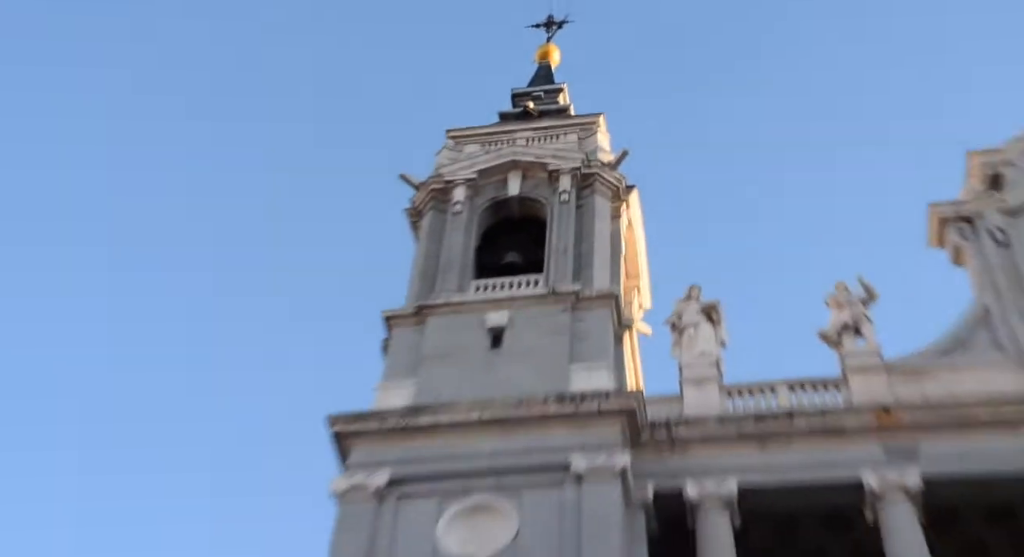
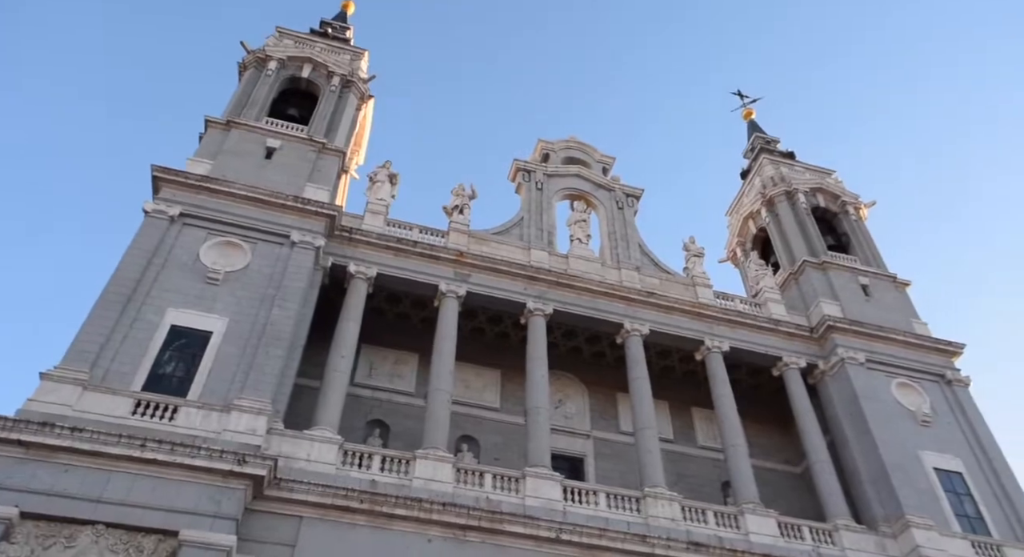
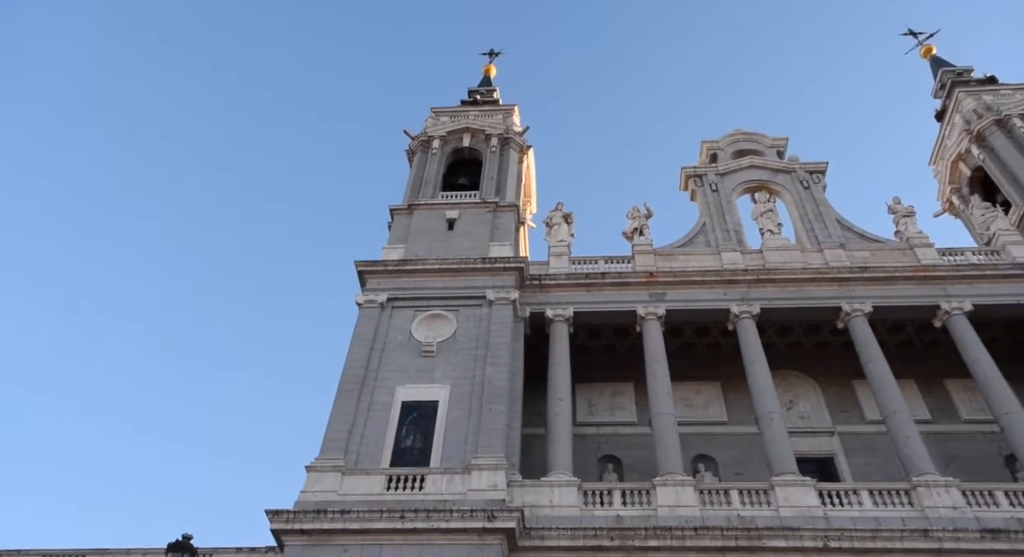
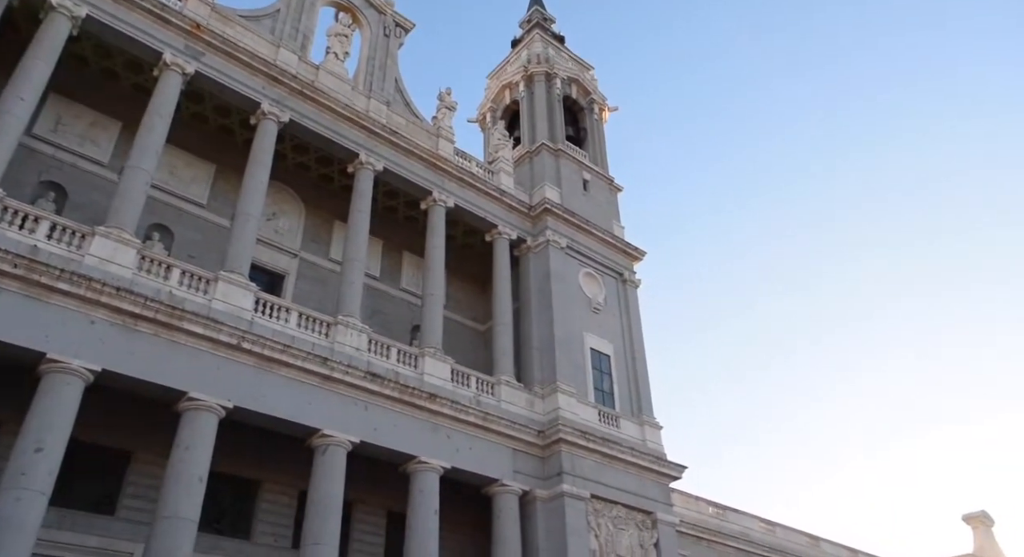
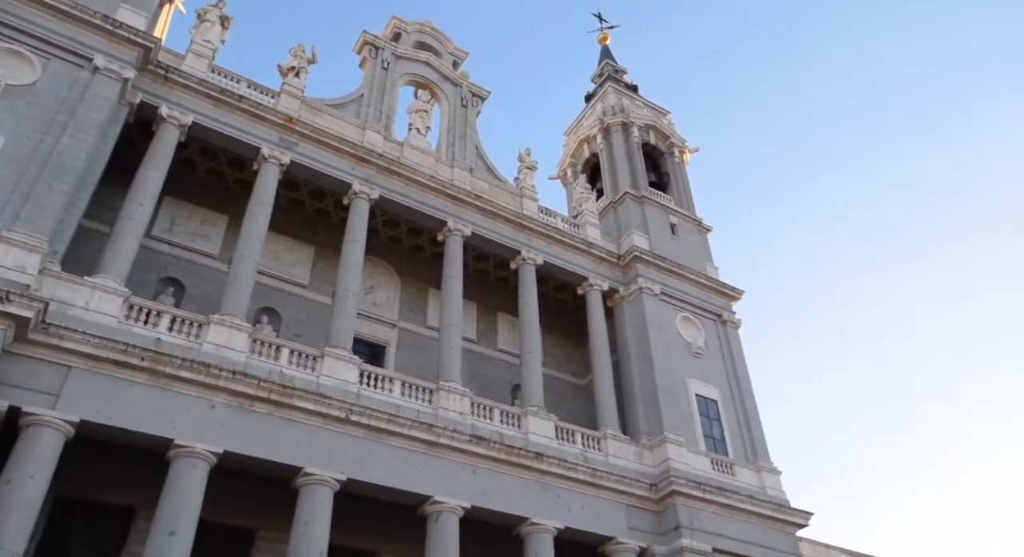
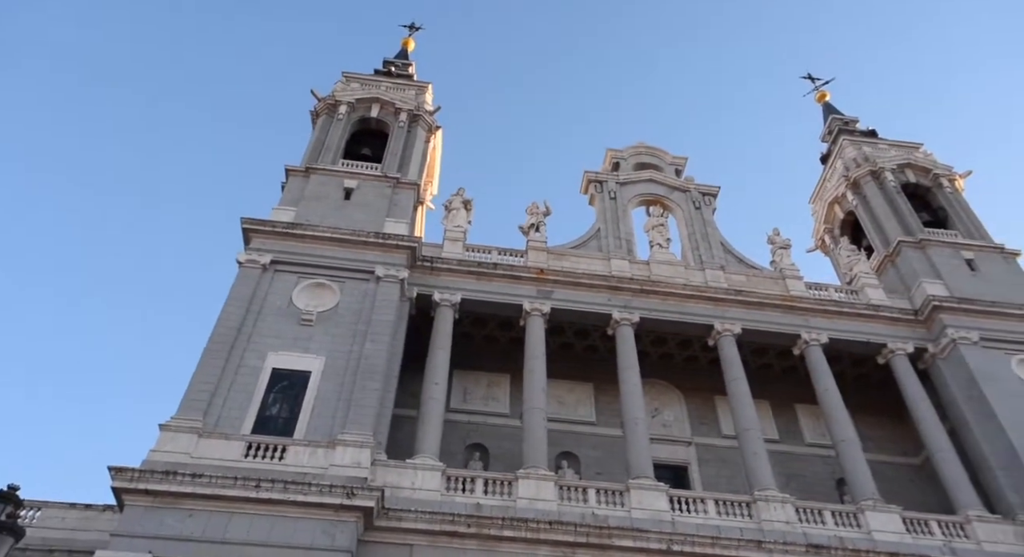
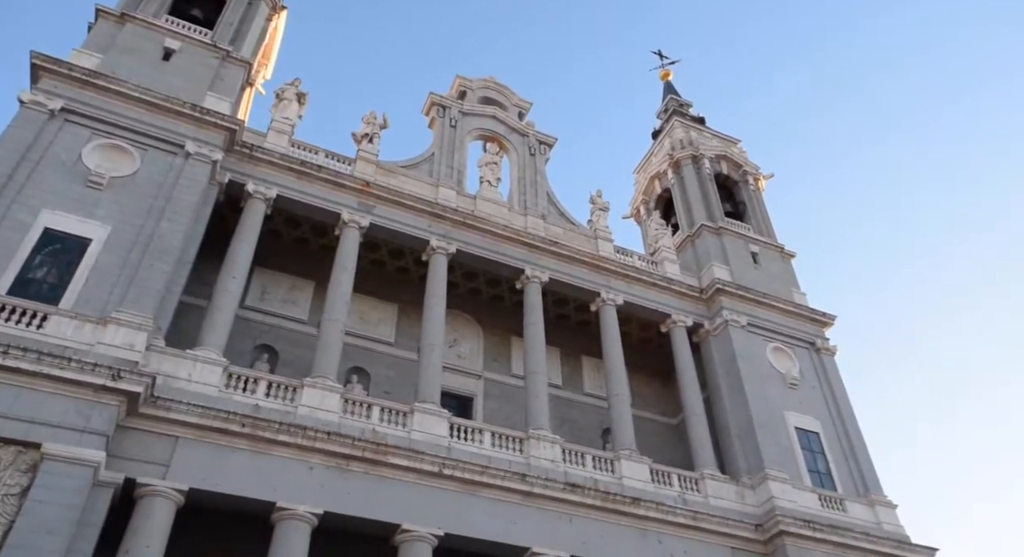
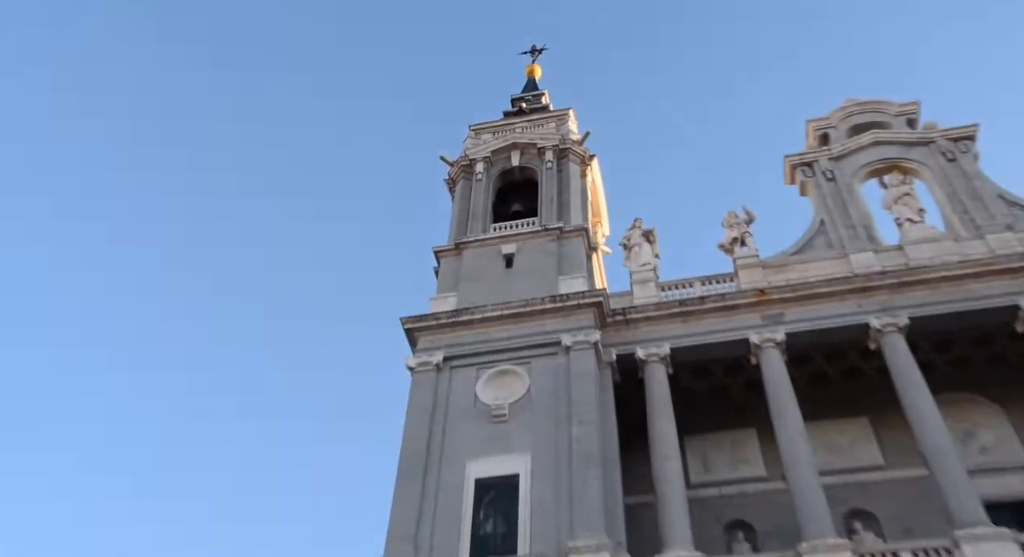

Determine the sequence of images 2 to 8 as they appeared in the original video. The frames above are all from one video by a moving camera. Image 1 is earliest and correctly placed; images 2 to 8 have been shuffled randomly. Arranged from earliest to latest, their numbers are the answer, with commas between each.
8, 3, 6, 2, 7, 5, 4
